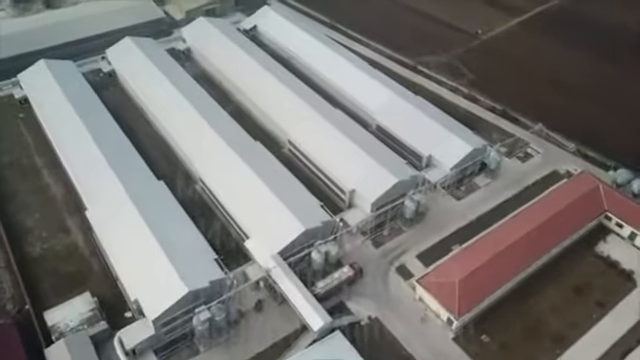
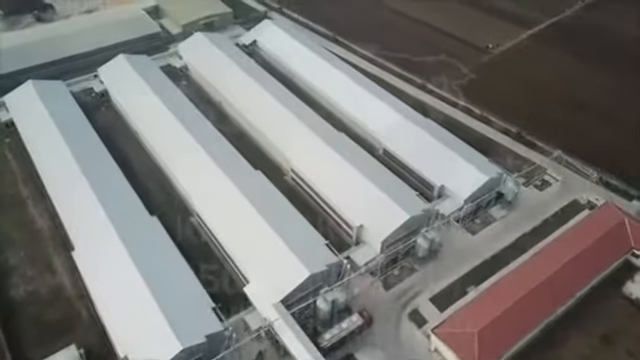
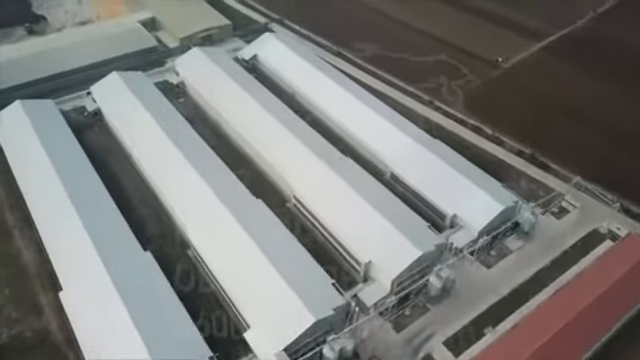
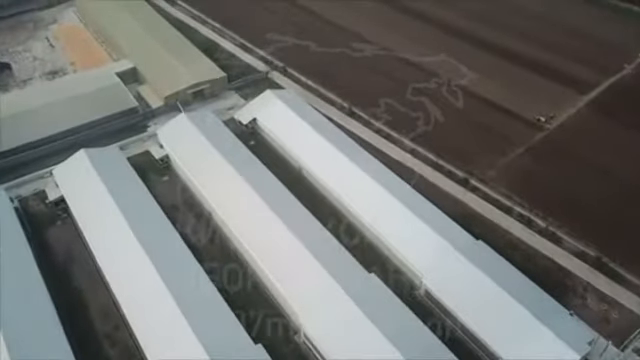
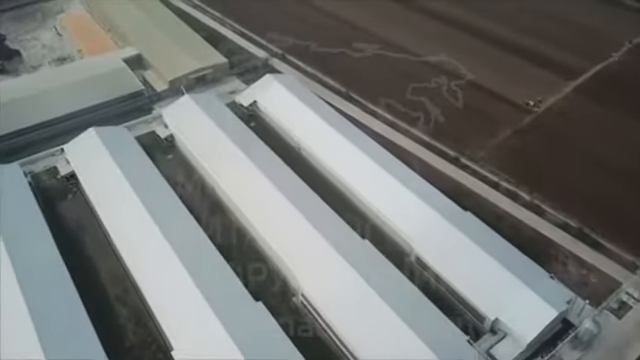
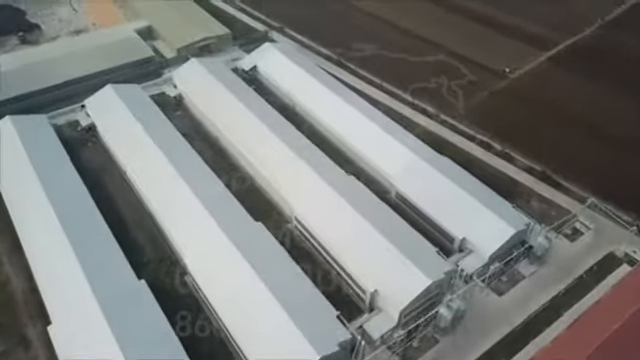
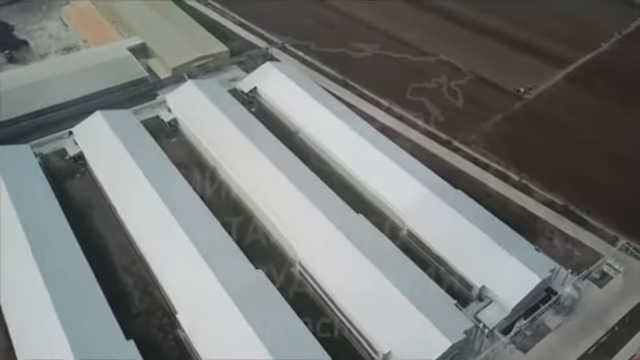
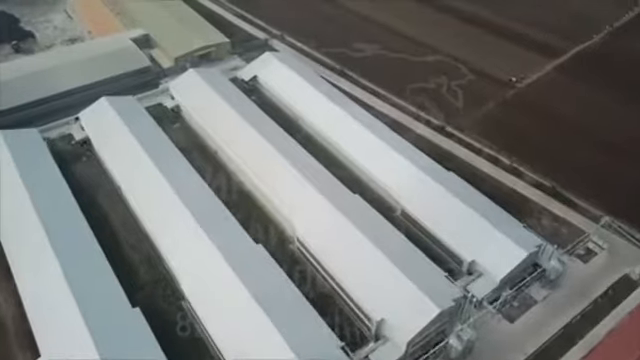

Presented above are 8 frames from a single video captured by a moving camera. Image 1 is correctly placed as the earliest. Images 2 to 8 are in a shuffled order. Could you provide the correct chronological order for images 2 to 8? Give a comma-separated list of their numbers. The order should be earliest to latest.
2, 3, 6, 8, 7, 5, 4
